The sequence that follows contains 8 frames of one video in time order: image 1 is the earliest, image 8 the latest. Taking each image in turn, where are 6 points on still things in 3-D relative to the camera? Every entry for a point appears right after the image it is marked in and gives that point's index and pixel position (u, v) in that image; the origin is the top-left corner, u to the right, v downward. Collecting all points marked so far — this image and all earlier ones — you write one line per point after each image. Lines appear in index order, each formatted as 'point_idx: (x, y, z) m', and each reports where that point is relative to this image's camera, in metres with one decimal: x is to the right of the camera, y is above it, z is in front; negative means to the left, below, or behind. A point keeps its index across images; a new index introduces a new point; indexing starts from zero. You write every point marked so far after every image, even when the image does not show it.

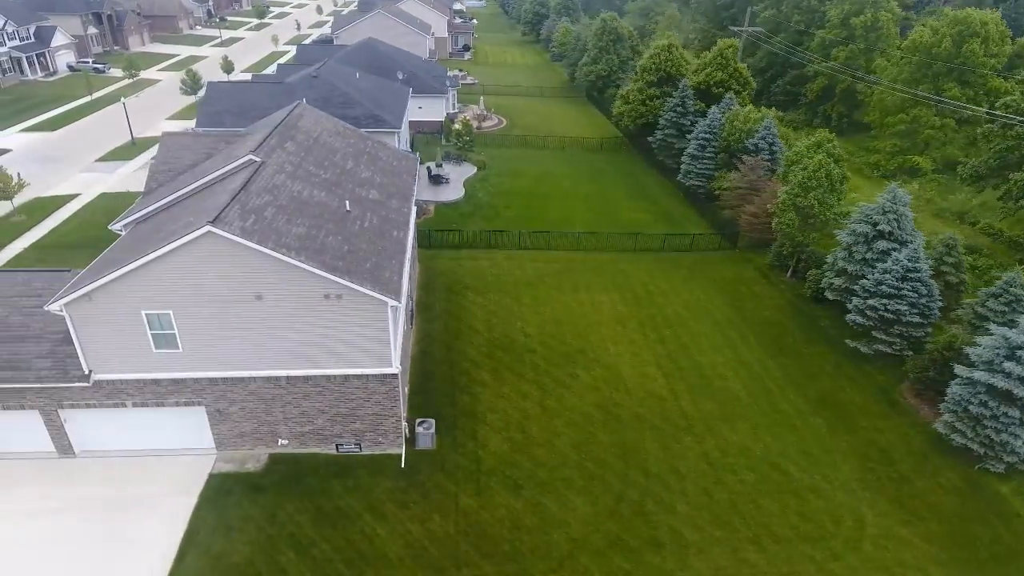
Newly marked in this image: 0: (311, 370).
0: (-5.3, -2.2, +16.9) m
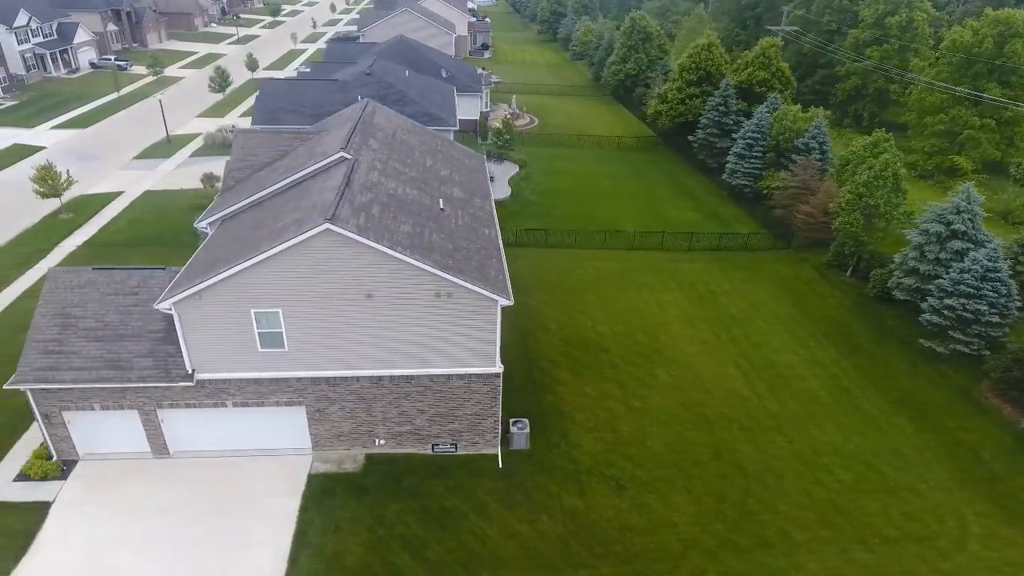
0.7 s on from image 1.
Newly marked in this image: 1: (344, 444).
0: (-2.6, -2.1, +16.8) m
1: (-4.7, -4.4, +17.8) m
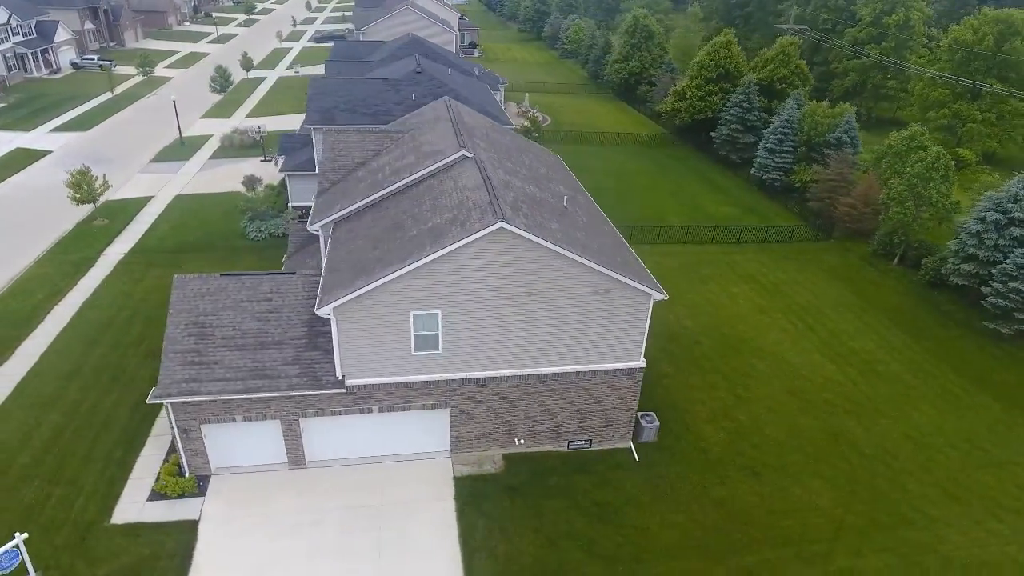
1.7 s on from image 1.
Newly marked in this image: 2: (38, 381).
0: (+1.3, -2.1, +16.7) m
1: (-0.8, -4.3, +17.6) m
2: (-14.6, -2.9, +19.8) m
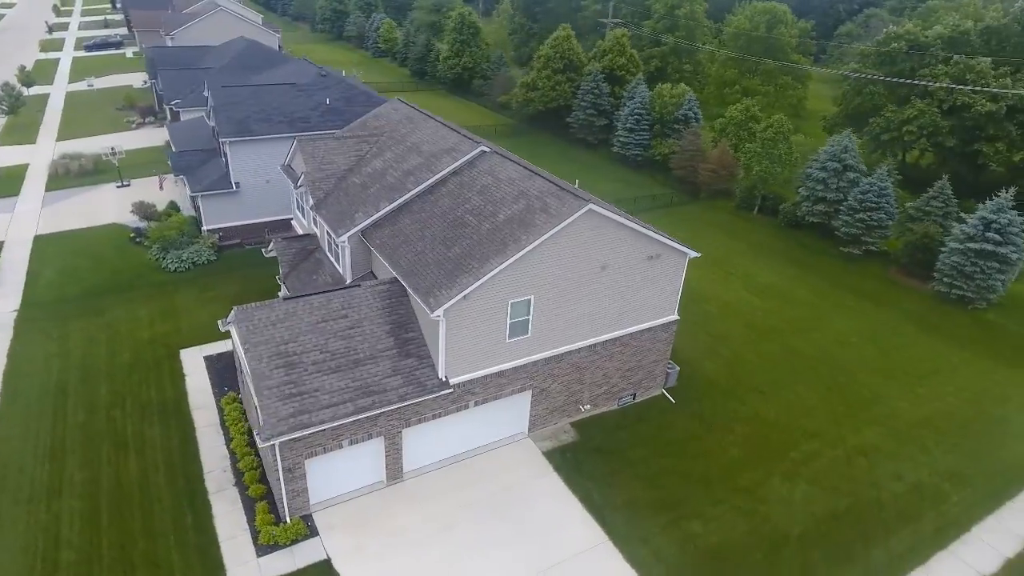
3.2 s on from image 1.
0: (+3.2, -1.2, +18.5) m
1: (+1.2, -3.9, +18.8) m
2: (-12.5, -4.6, +16.2) m
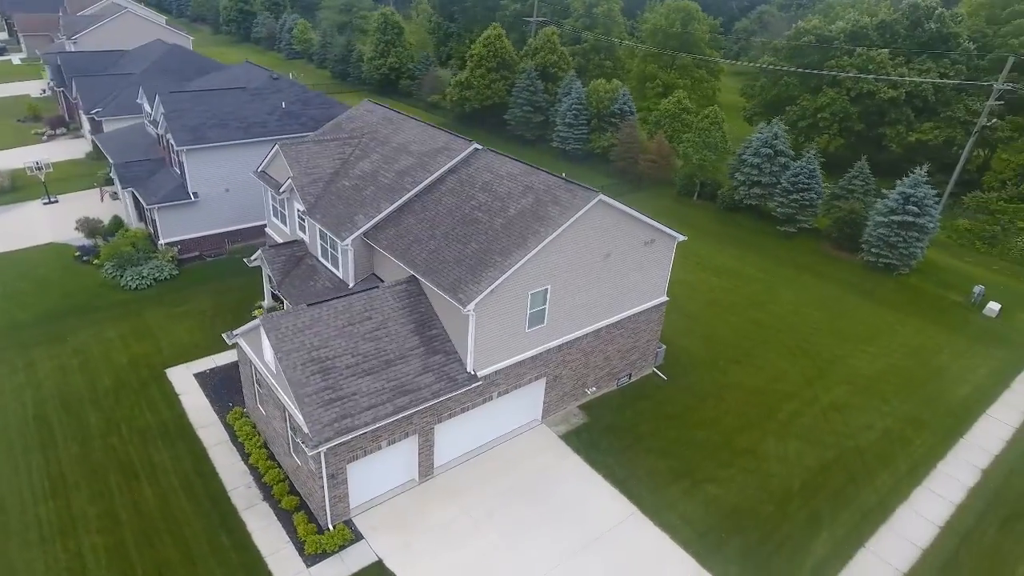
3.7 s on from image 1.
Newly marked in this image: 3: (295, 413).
0: (+3.3, -0.8, +19.5) m
1: (+1.6, -3.5, +19.5) m
2: (-11.6, -5.3, +15.1) m
3: (-4.8, -2.8, +14.2) m
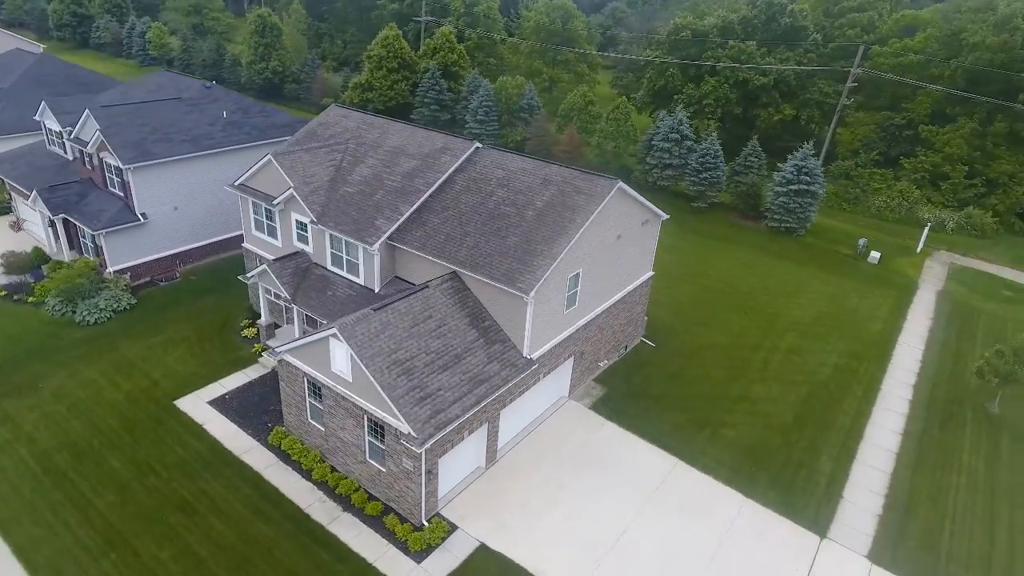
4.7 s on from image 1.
0: (+3.7, -0.1, +21.3) m
1: (+2.3, -3.0, +21.0) m
2: (-9.3, -6.1, +13.8) m
3: (-2.7, -2.9, +14.4) m
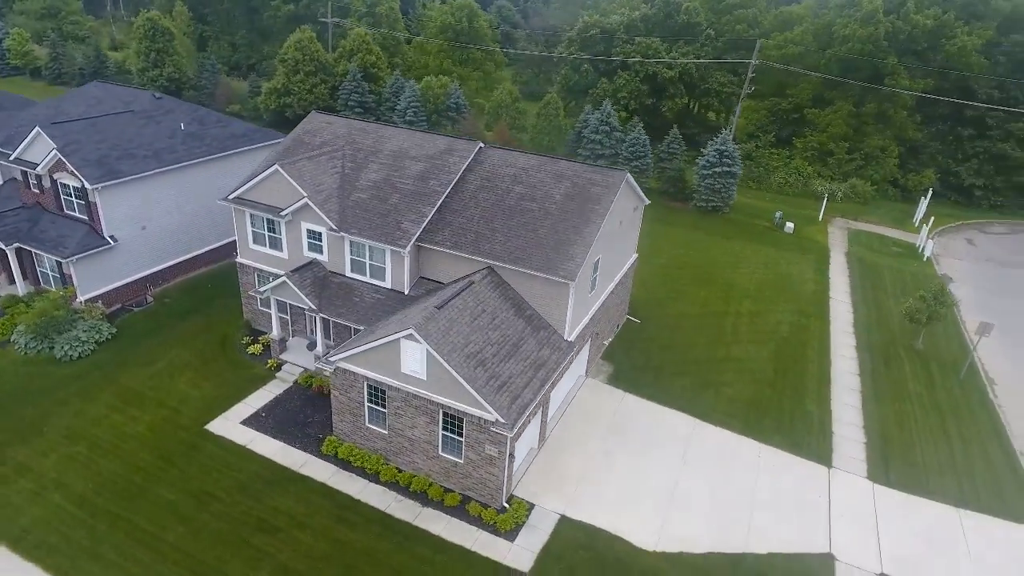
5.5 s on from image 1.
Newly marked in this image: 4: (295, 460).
0: (+3.9, +0.5, +23.0) m
1: (+2.9, -2.5, +22.5) m
2: (-6.9, -6.6, +13.3) m
3: (-0.9, -2.8, +15.0) m
4: (-5.8, -4.6, +17.1) m
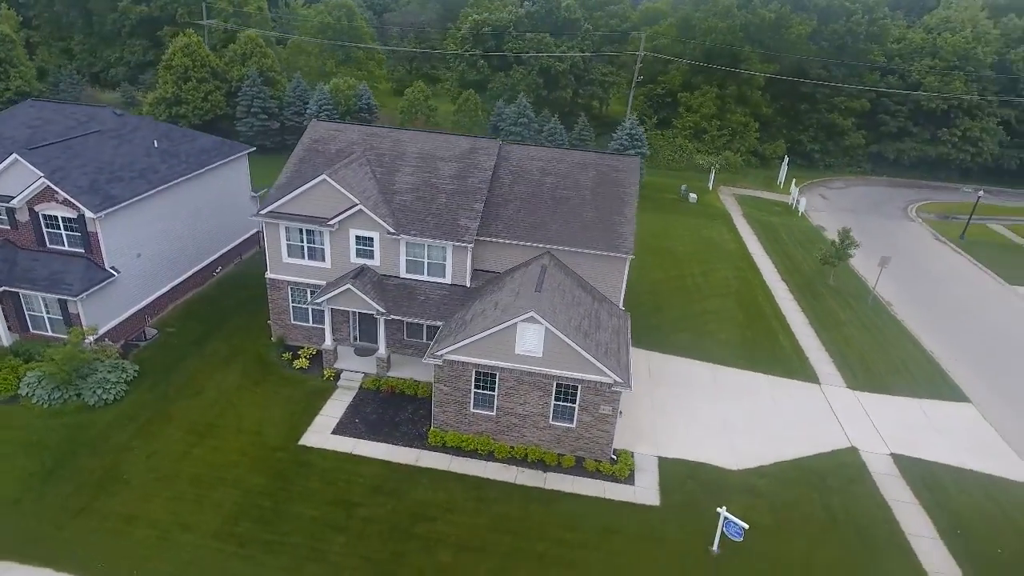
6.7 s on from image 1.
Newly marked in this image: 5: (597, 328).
0: (+4.4, +1.6, +25.7) m
1: (+3.9, -1.5, +25.0) m
2: (-2.8, -6.7, +13.8) m
3: (+2.1, -2.2, +16.9) m
4: (-2.9, -4.7, +17.7) m
5: (+2.4, -1.2, +18.2) m
